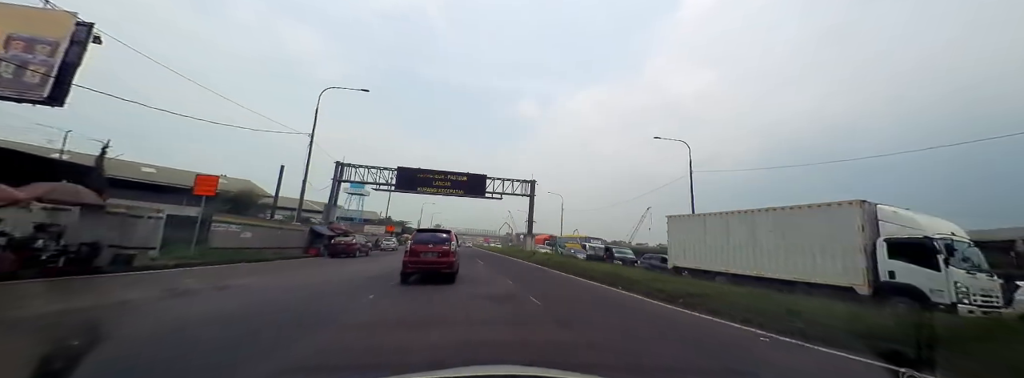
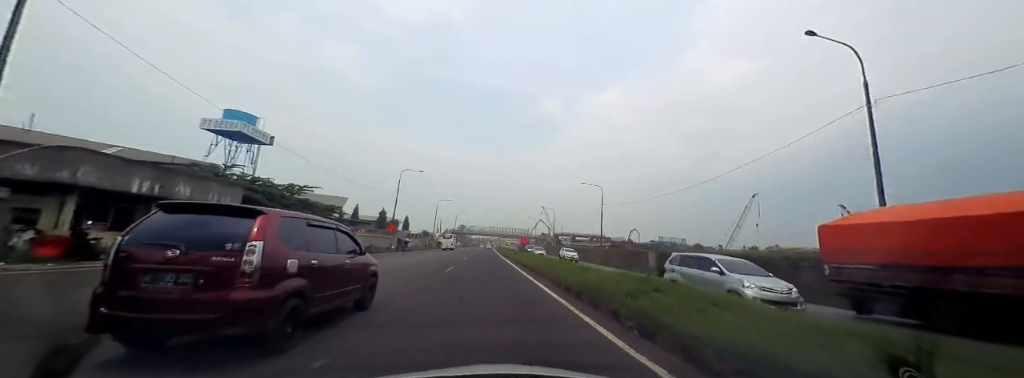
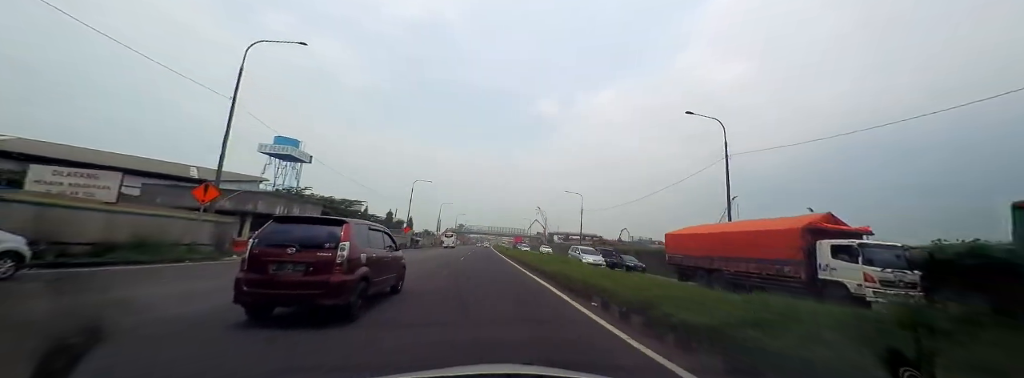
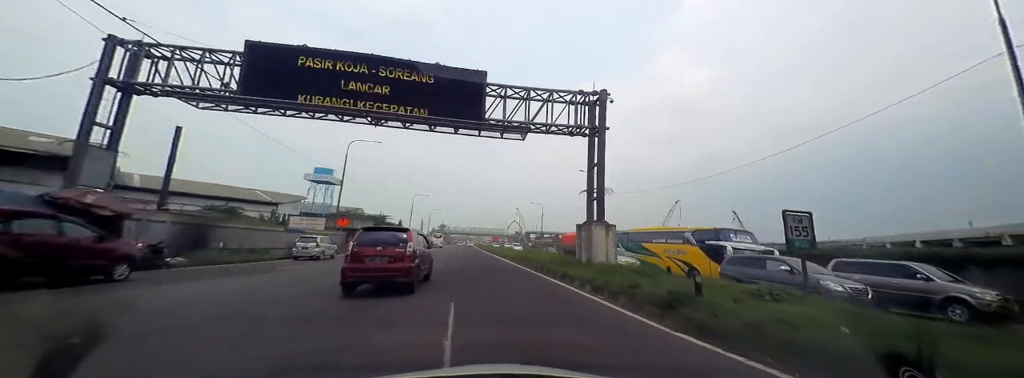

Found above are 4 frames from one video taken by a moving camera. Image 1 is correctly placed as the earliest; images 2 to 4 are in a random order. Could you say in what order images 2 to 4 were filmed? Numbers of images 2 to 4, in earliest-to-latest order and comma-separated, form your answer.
4, 3, 2
